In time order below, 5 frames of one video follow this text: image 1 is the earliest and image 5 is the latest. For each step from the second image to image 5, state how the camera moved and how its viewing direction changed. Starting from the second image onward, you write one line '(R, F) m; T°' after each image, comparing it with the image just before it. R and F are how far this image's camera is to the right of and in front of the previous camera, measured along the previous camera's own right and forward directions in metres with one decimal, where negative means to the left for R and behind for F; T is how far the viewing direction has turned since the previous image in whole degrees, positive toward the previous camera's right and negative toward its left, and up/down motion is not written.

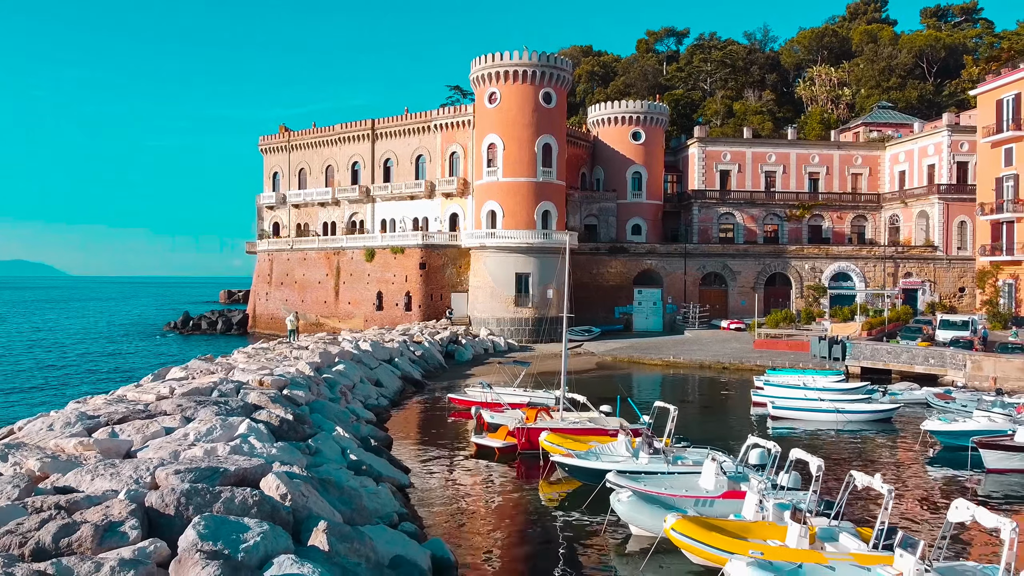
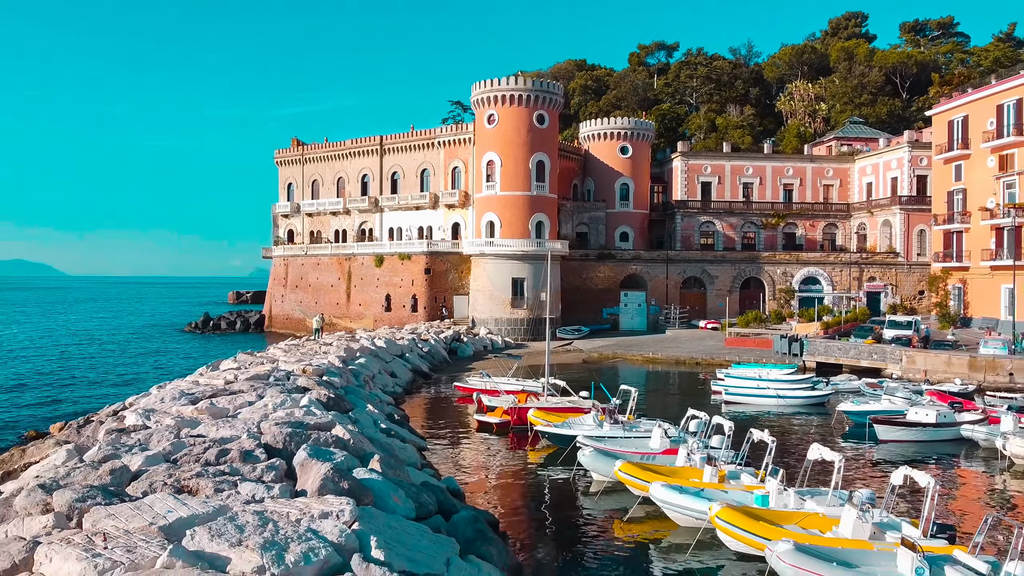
(+0.1, -3.5) m; 0°
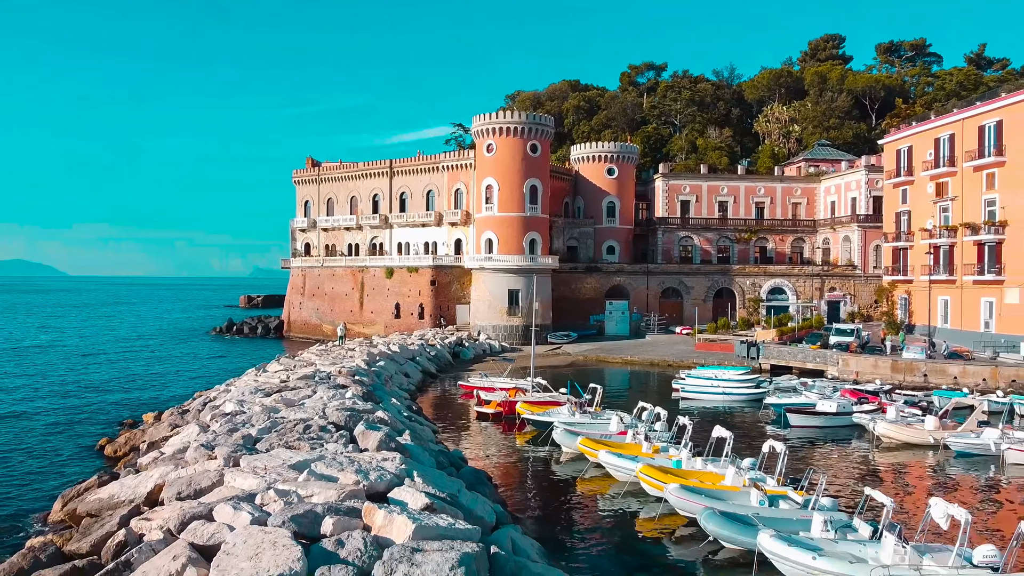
(+0.2, -4.7) m; 0°
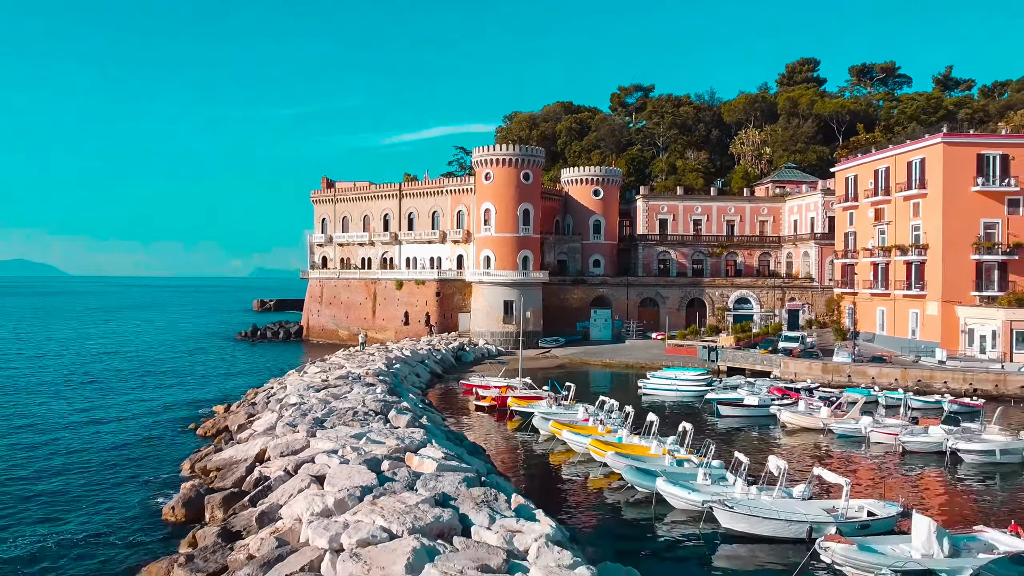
(+0.3, -6.0) m; 0°
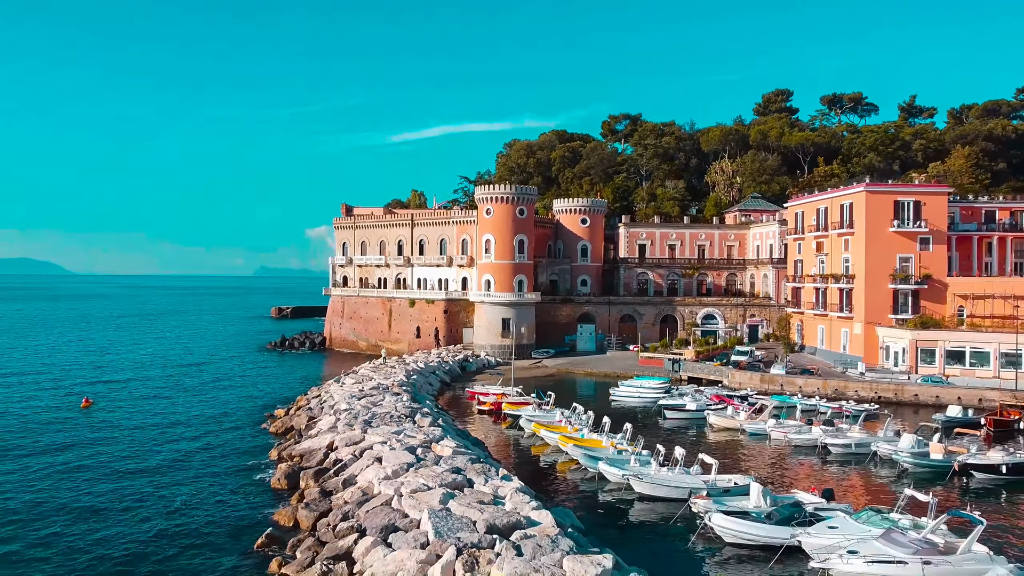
(+0.4, -8.1) m; 0°
